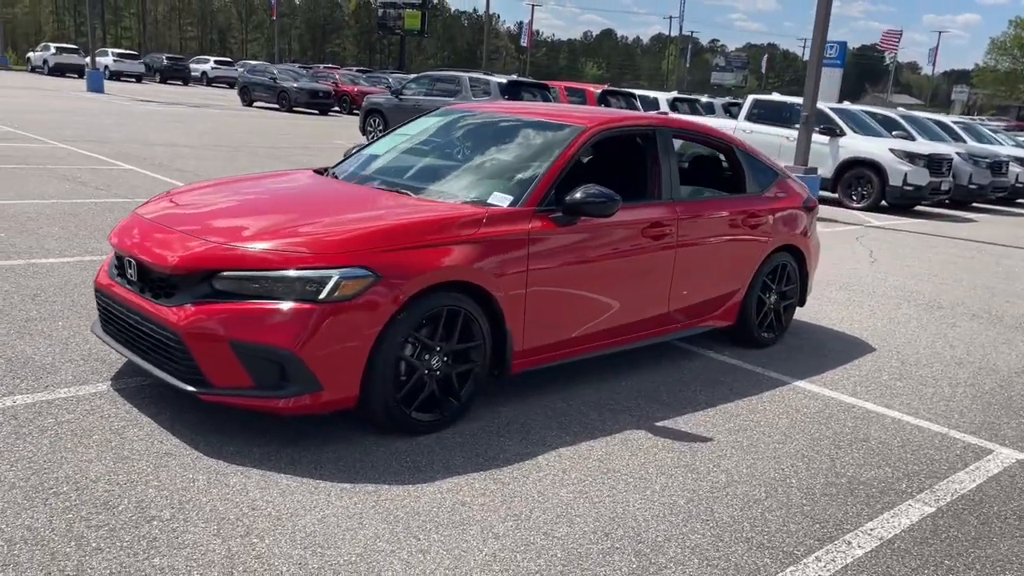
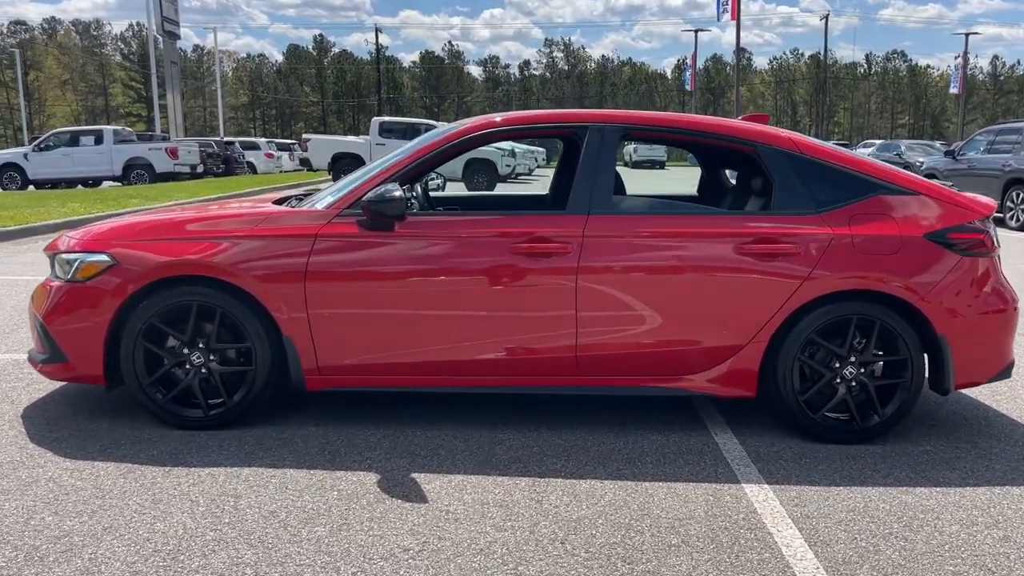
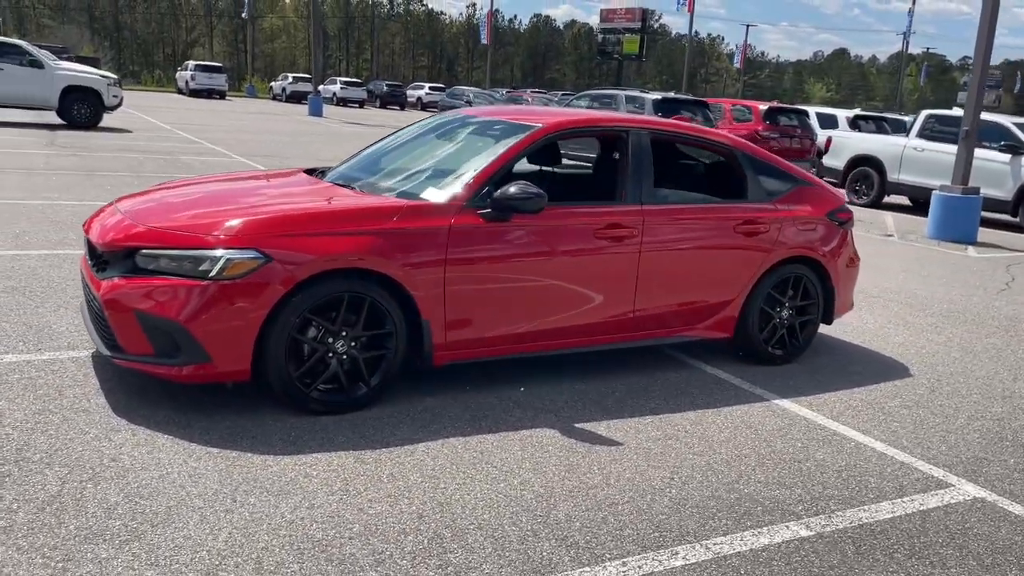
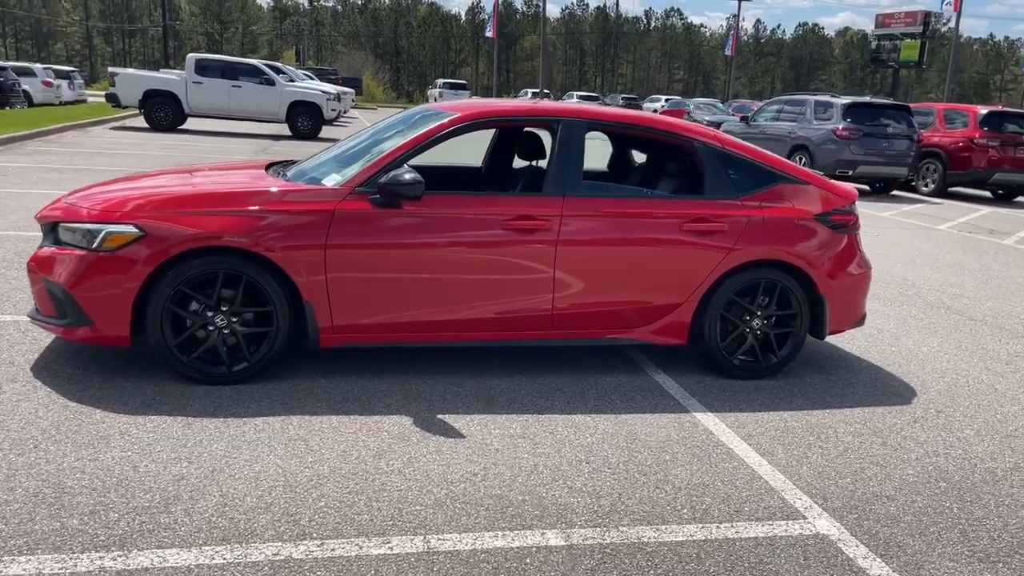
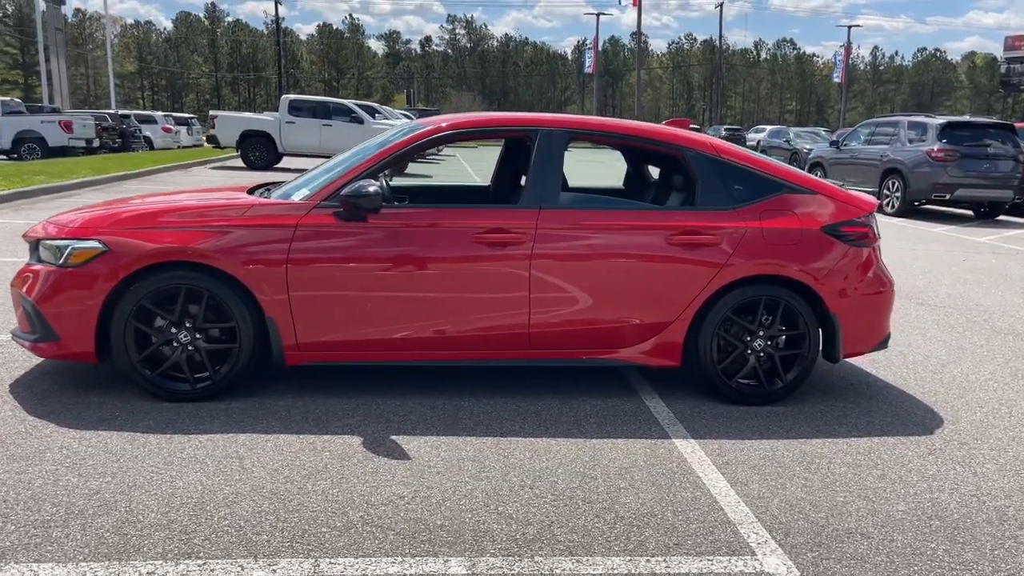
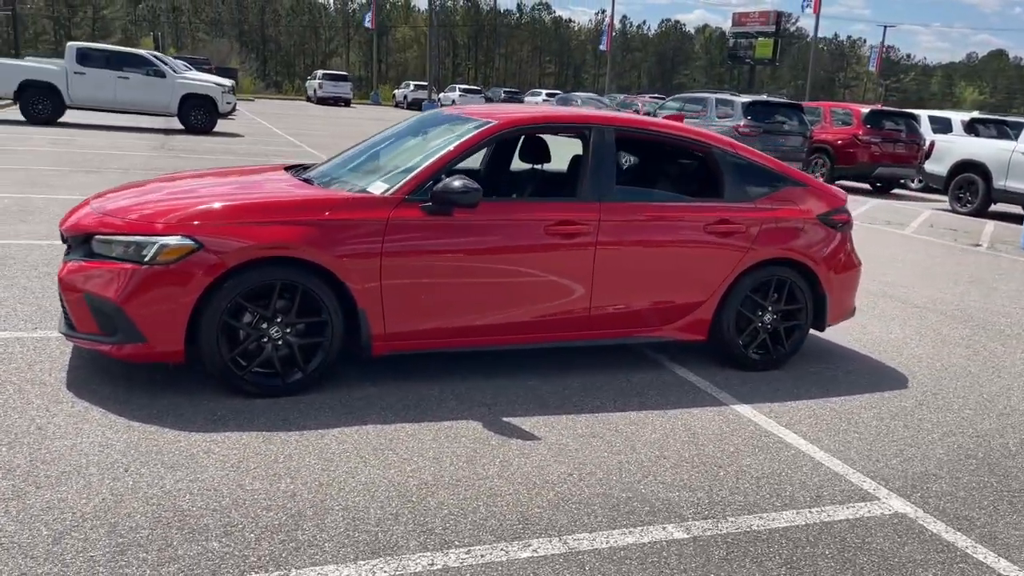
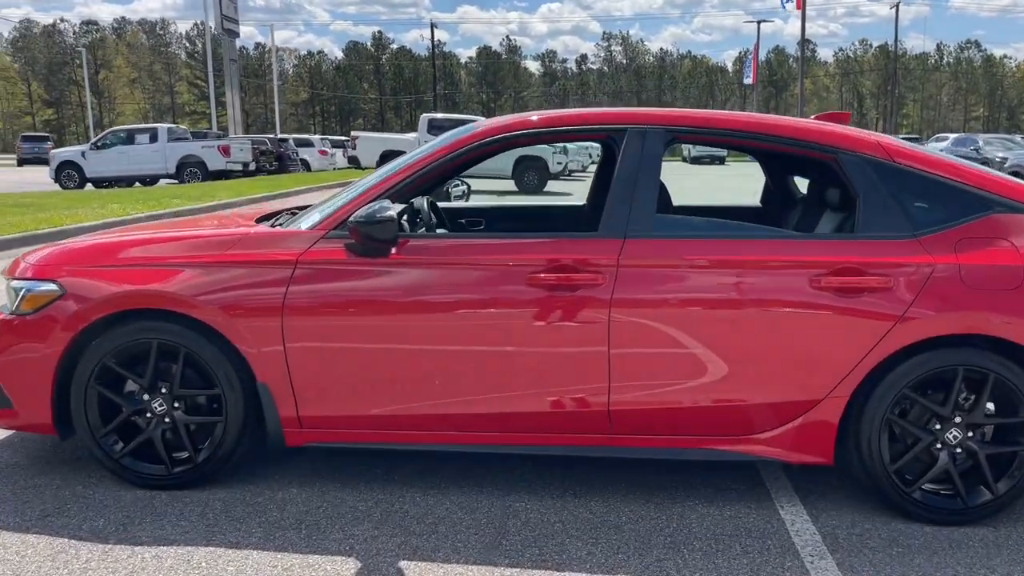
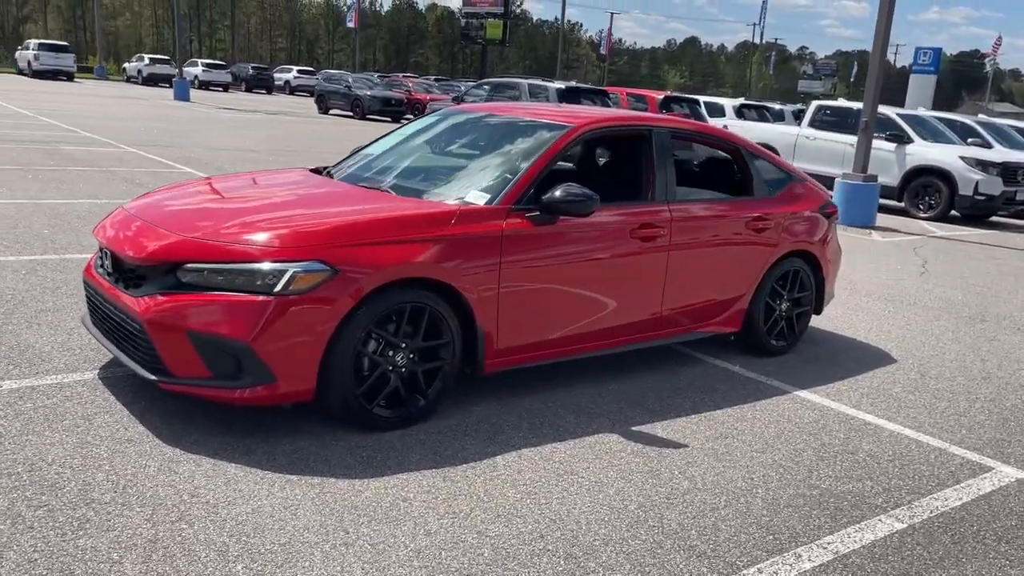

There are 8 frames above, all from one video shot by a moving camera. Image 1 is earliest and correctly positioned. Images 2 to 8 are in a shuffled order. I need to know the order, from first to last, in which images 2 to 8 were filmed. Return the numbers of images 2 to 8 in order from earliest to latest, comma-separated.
8, 3, 6, 4, 5, 2, 7
